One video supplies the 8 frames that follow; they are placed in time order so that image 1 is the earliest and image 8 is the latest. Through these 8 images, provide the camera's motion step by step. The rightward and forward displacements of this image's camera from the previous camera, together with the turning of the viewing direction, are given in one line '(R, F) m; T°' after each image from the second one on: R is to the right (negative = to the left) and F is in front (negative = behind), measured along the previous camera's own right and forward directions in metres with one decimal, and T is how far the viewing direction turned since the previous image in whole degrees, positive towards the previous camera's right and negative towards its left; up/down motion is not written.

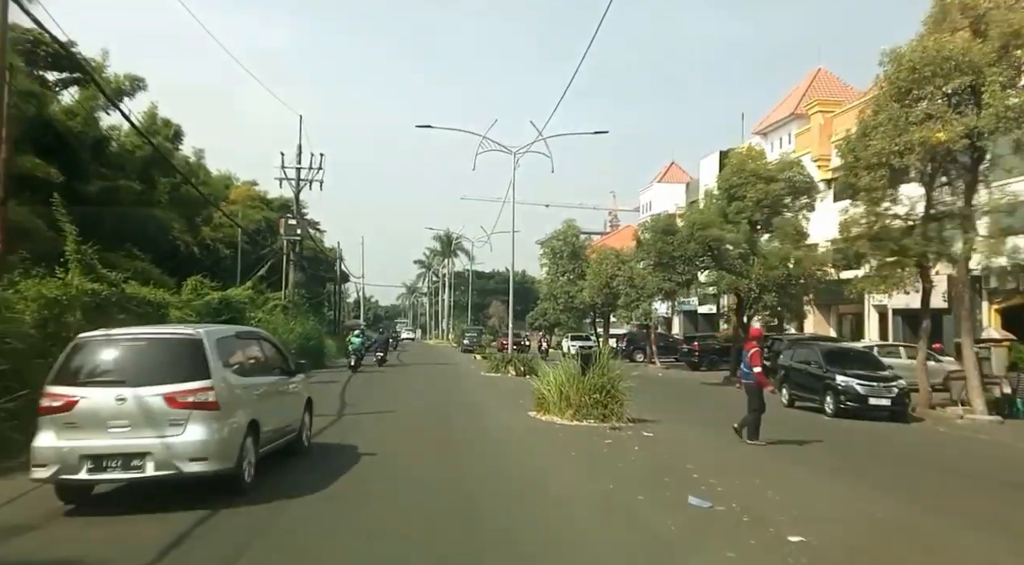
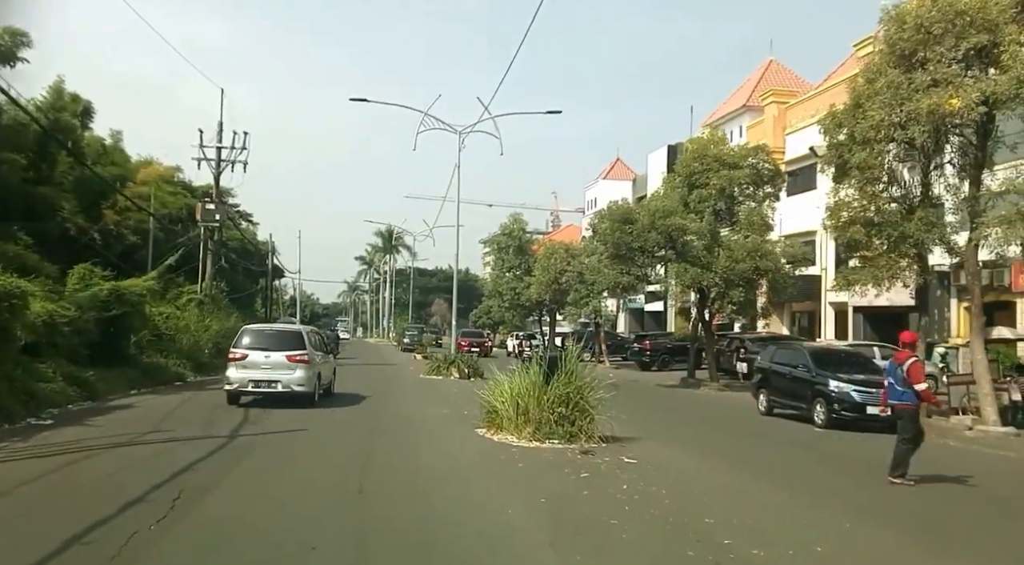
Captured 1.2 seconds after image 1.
(0.0, +2.8) m; +4°
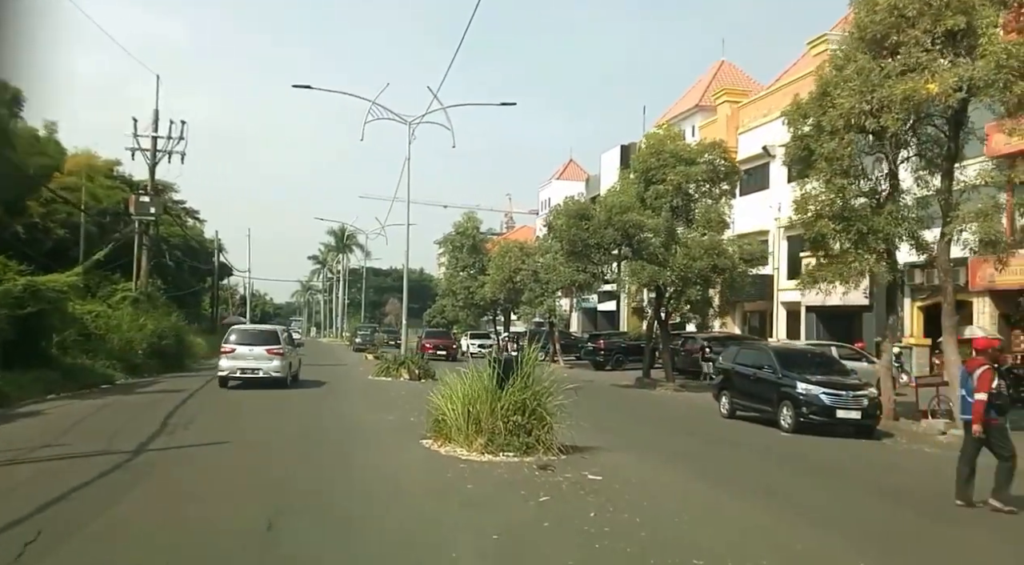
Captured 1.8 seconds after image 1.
(+0.1, +1.2) m; +3°
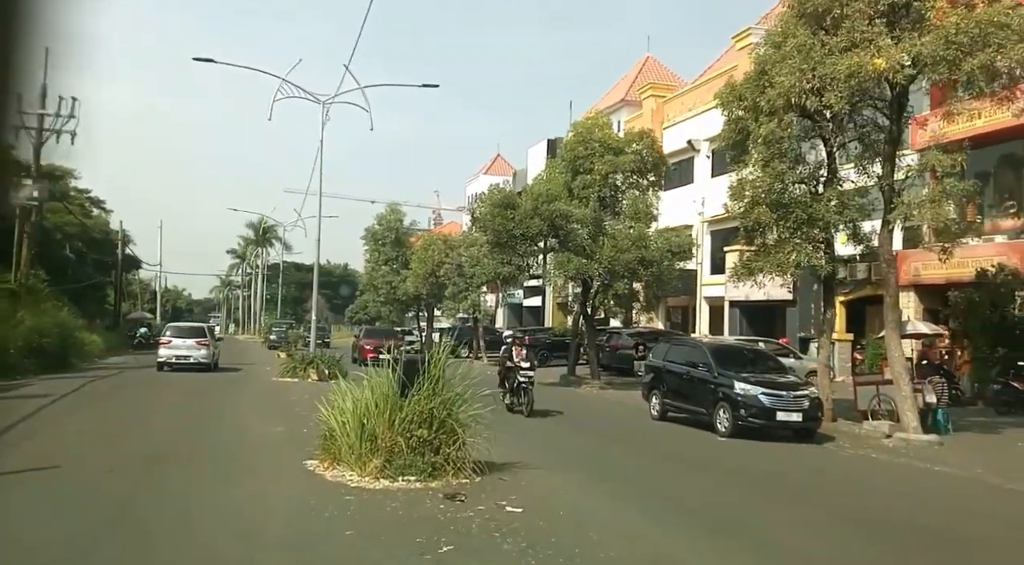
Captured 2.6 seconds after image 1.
(+0.2, +1.6) m; +6°
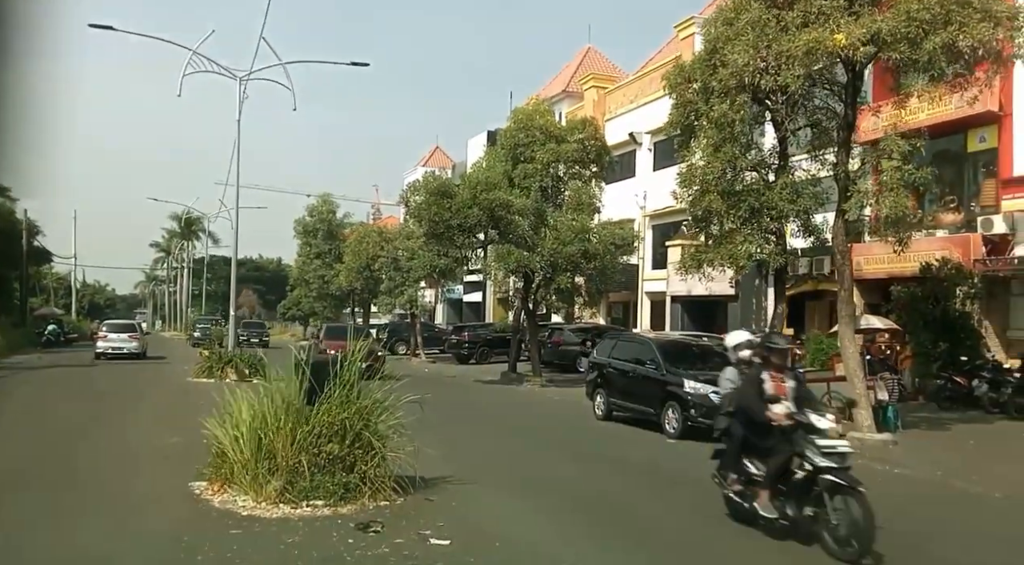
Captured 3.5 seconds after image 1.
(+0.1, +1.2) m; +4°
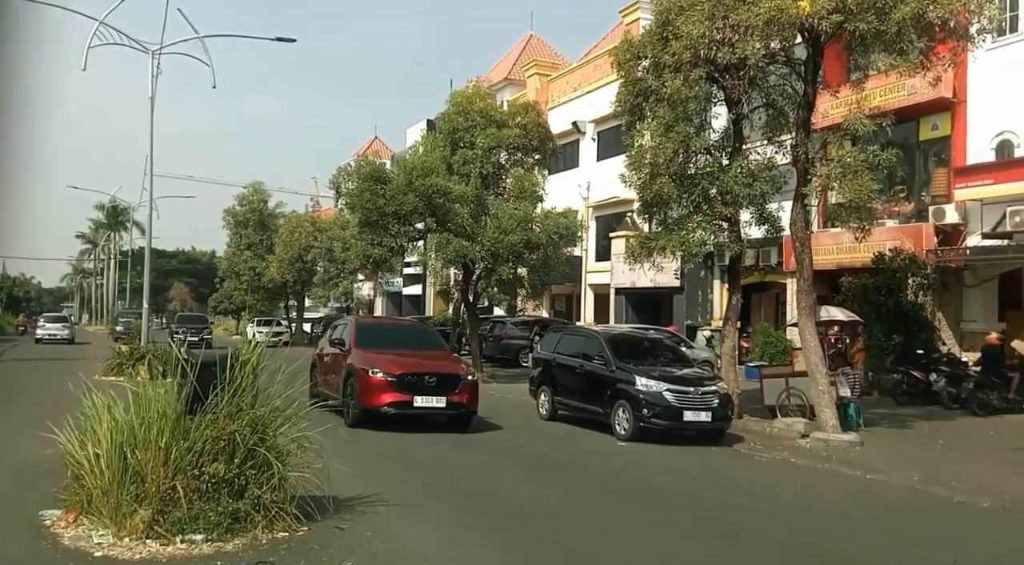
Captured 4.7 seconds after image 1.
(+0.1, +1.2) m; +4°
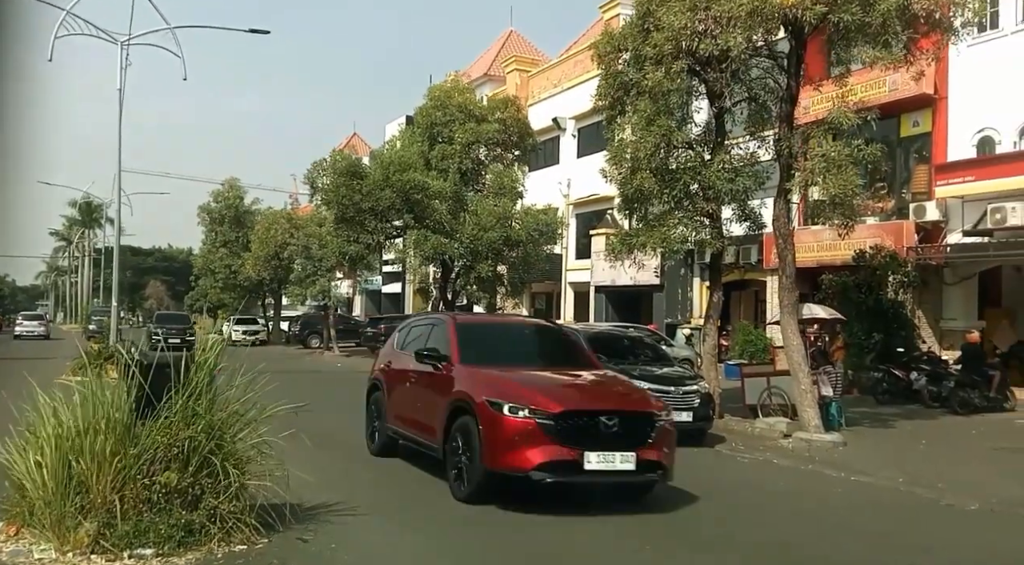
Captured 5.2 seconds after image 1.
(0.0, +0.3) m; +1°
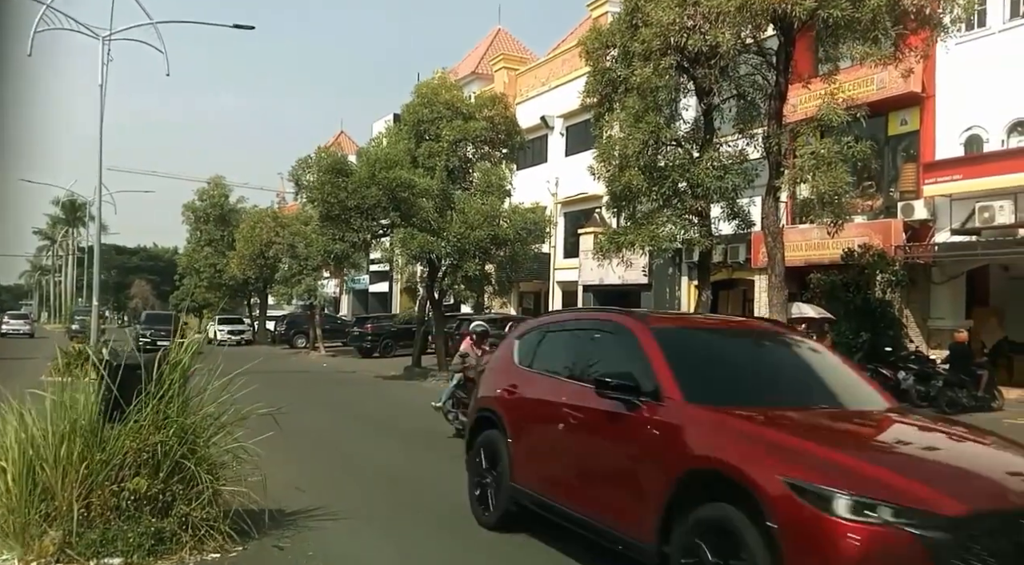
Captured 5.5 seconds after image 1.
(0.0, +0.2) m; +1°
